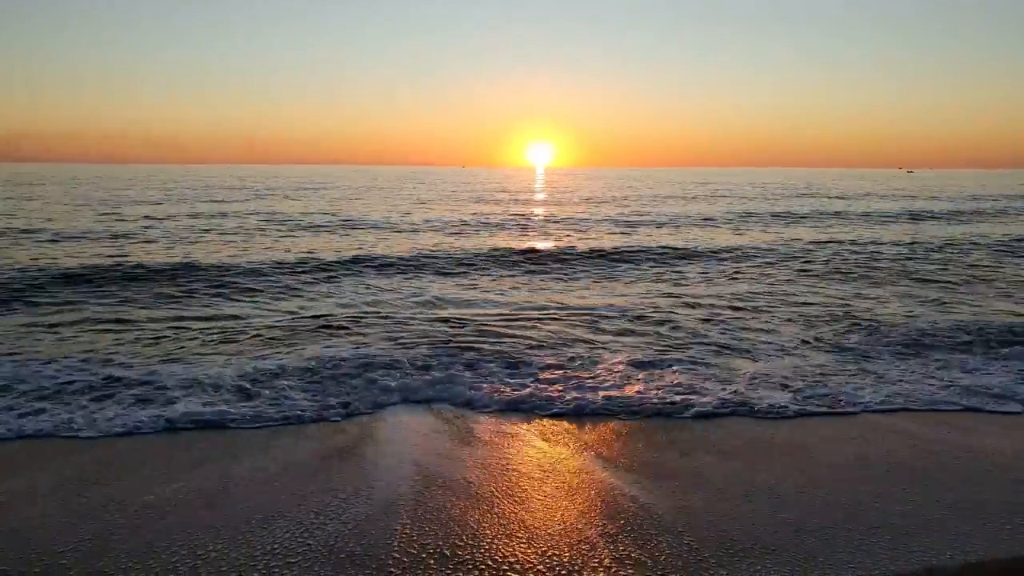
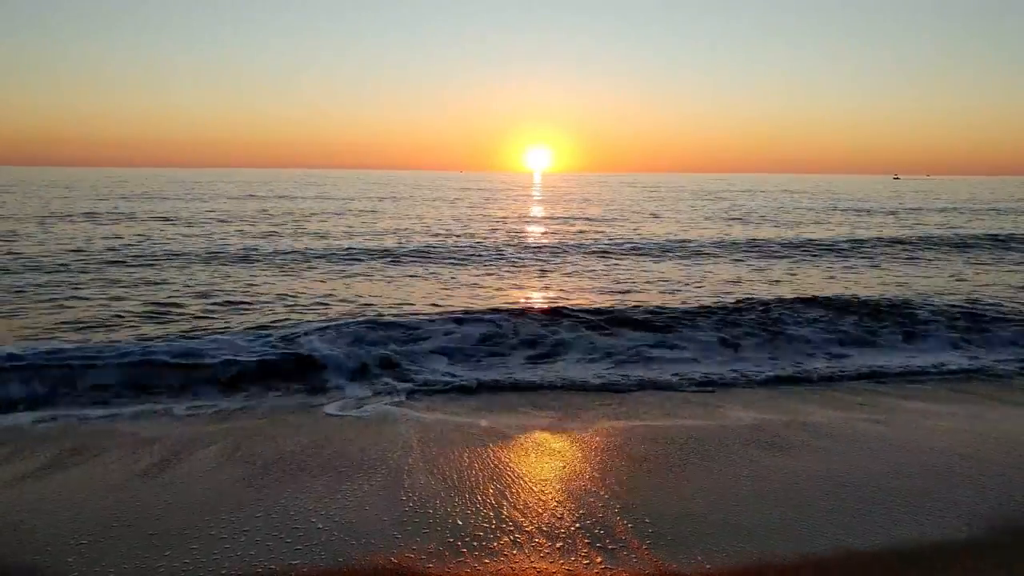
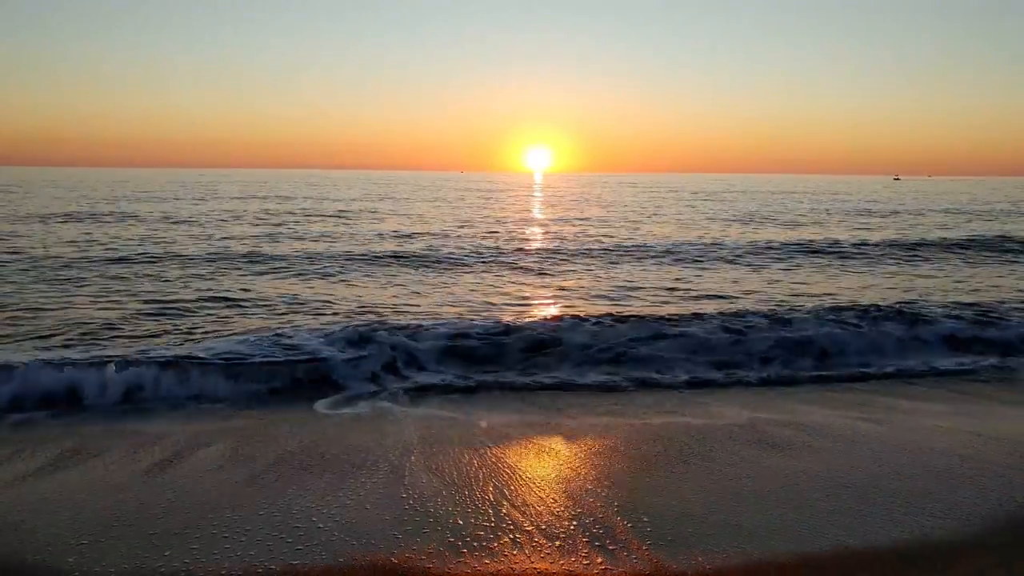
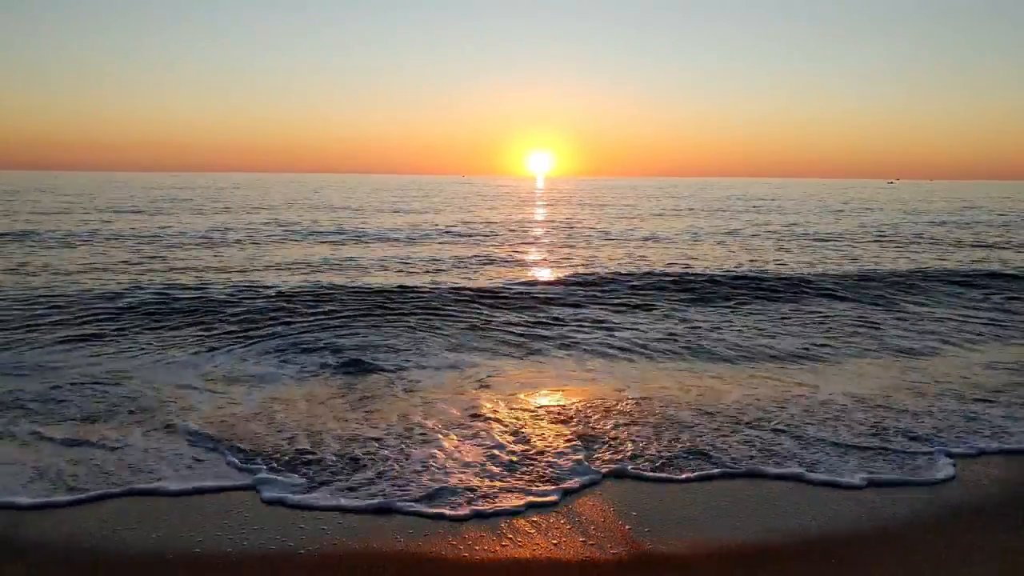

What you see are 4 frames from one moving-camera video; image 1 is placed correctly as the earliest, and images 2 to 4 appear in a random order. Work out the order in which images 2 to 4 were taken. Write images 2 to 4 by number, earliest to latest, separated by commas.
2, 3, 4
